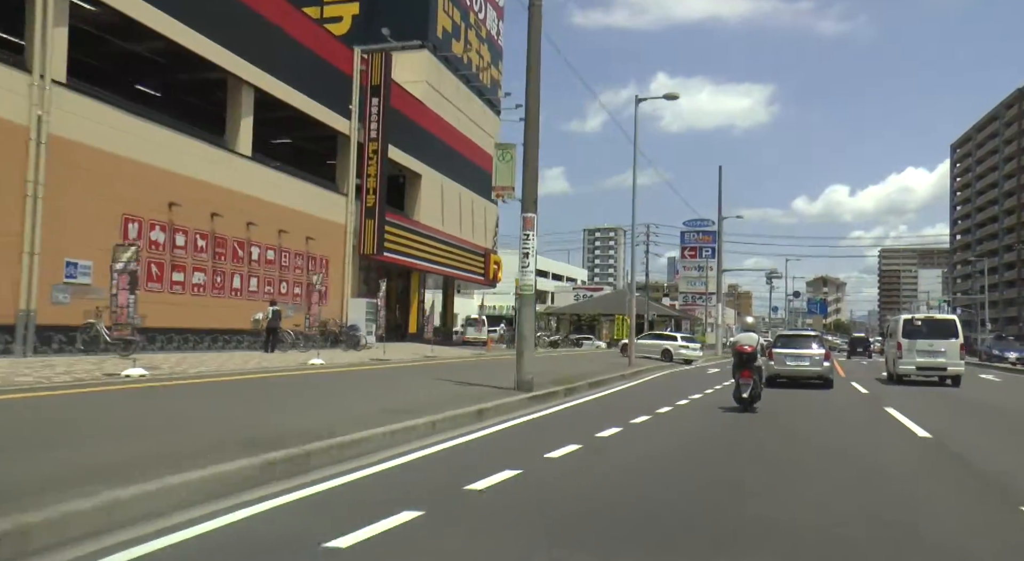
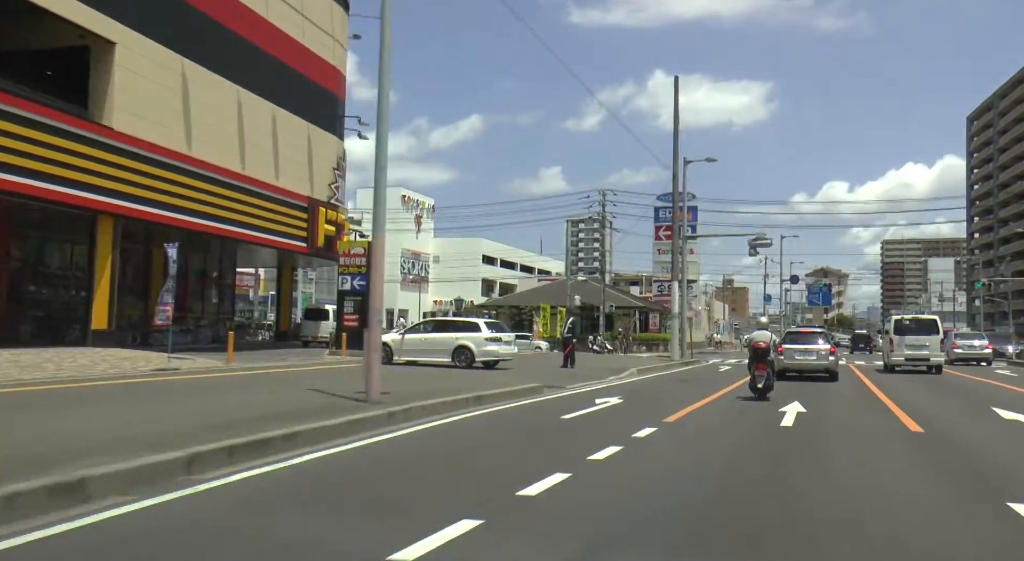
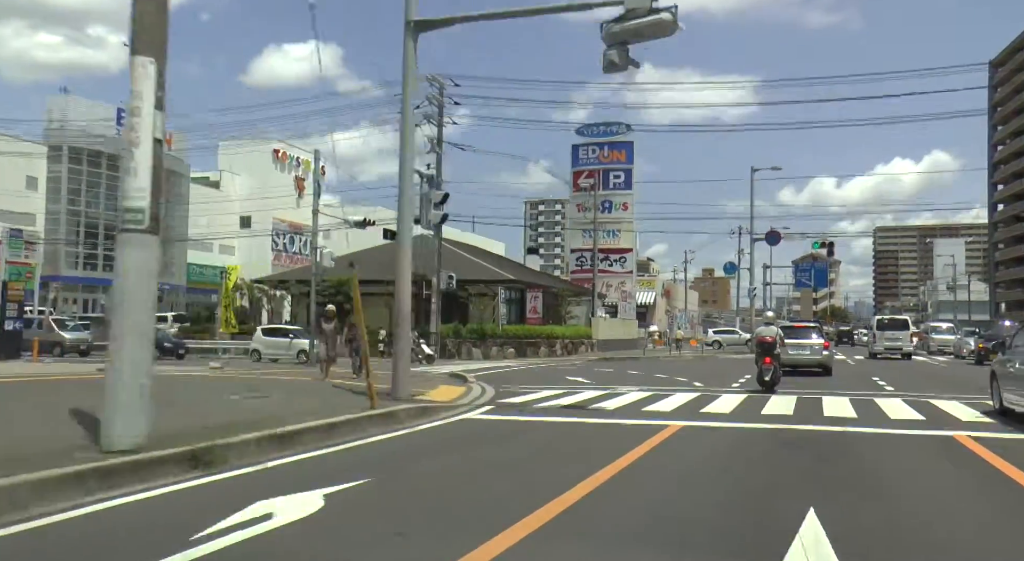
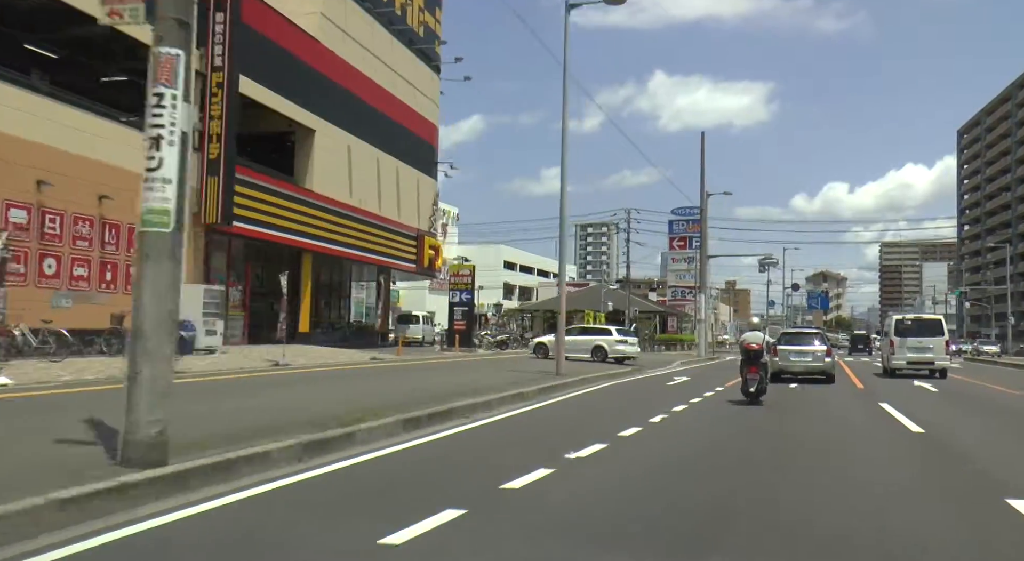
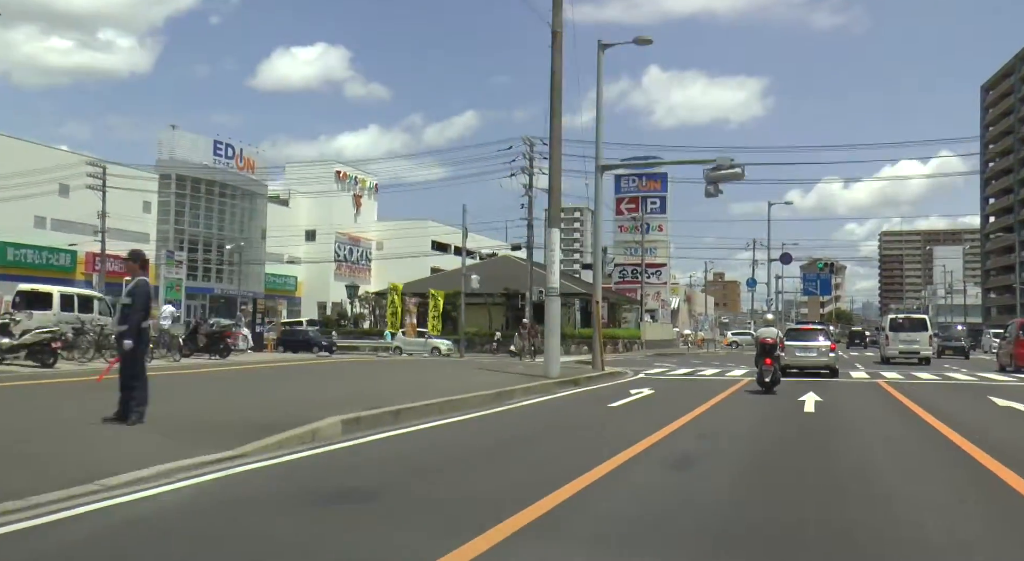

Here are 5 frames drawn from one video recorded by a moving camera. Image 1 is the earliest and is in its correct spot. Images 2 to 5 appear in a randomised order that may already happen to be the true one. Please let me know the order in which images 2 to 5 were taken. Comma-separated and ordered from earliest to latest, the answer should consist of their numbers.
4, 2, 5, 3
